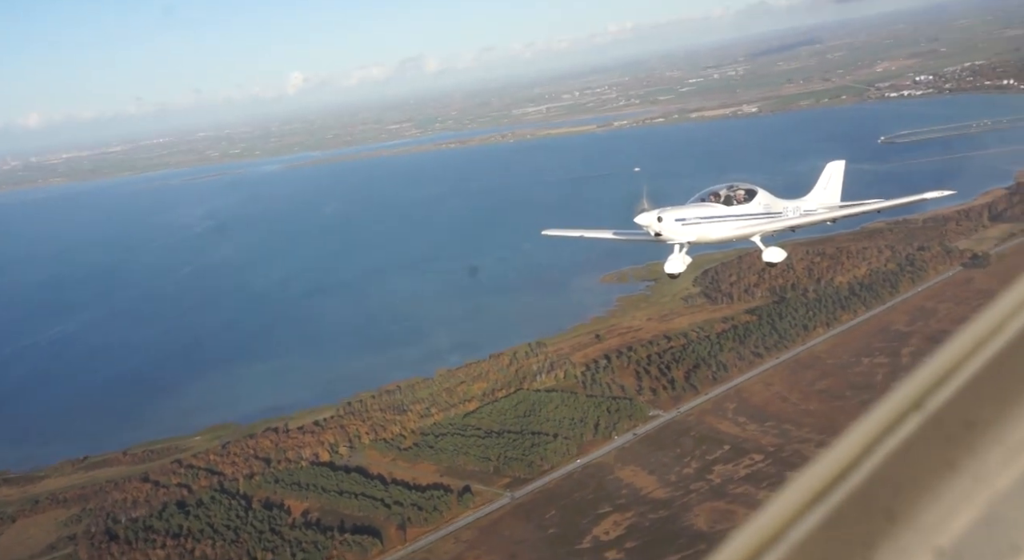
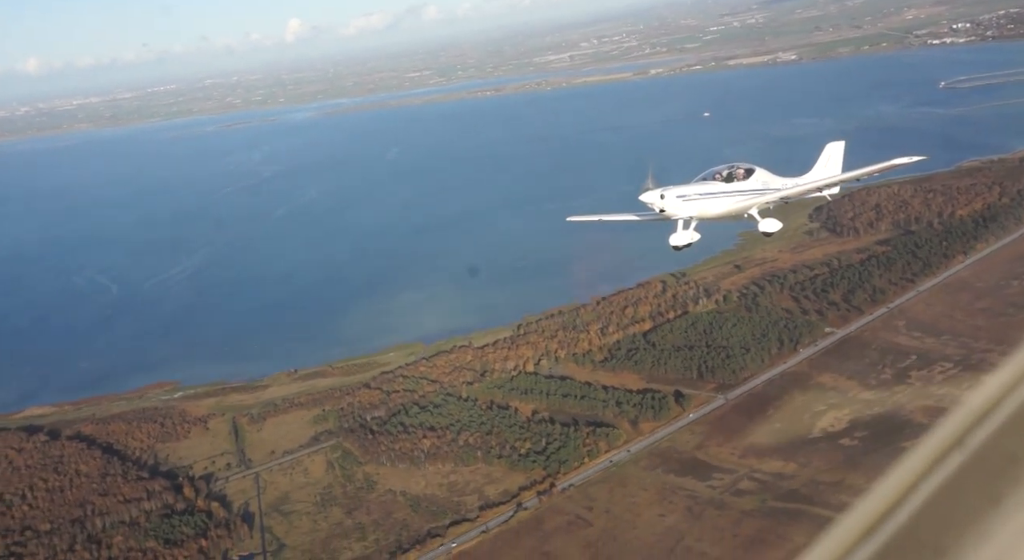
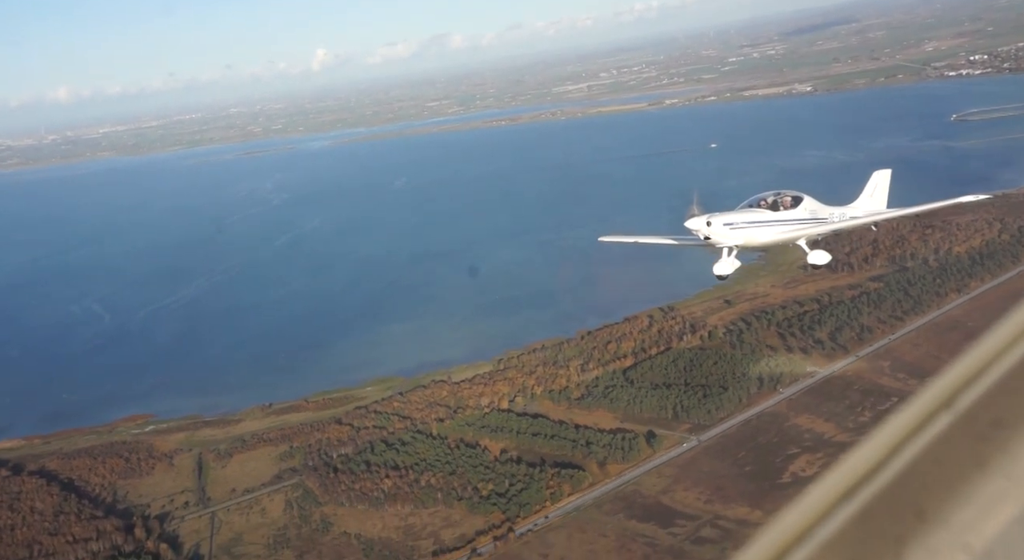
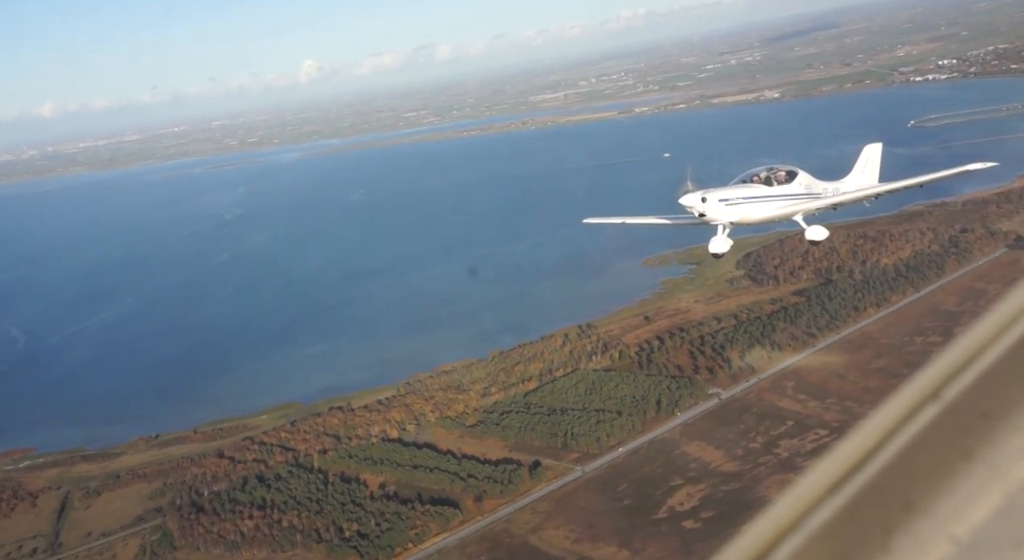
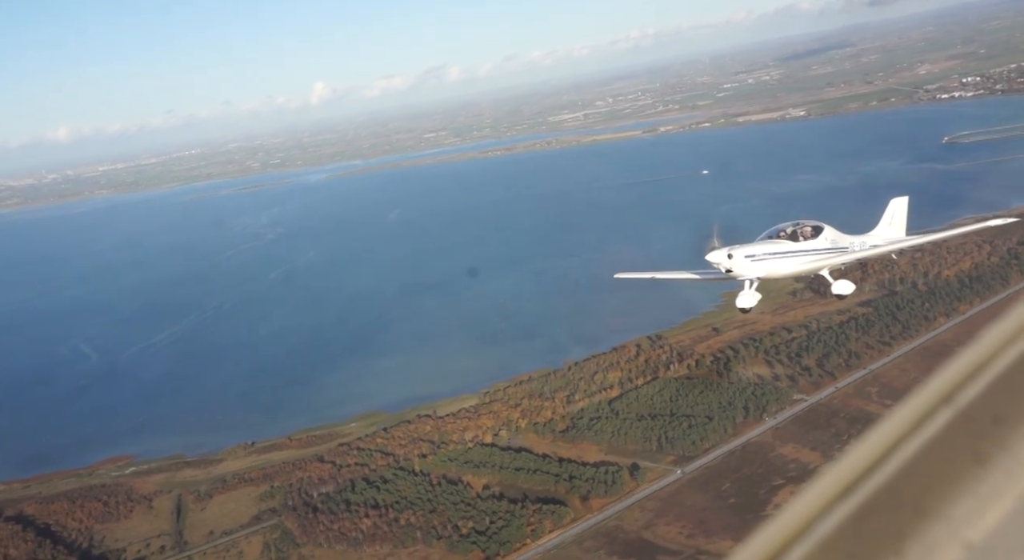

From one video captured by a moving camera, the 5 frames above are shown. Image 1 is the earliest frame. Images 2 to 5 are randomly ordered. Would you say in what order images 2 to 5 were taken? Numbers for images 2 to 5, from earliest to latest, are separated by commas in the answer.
4, 5, 3, 2
